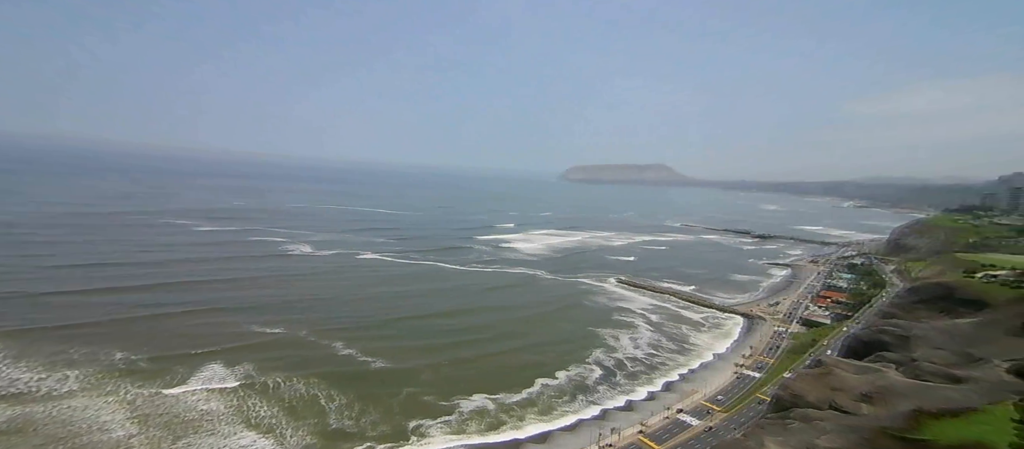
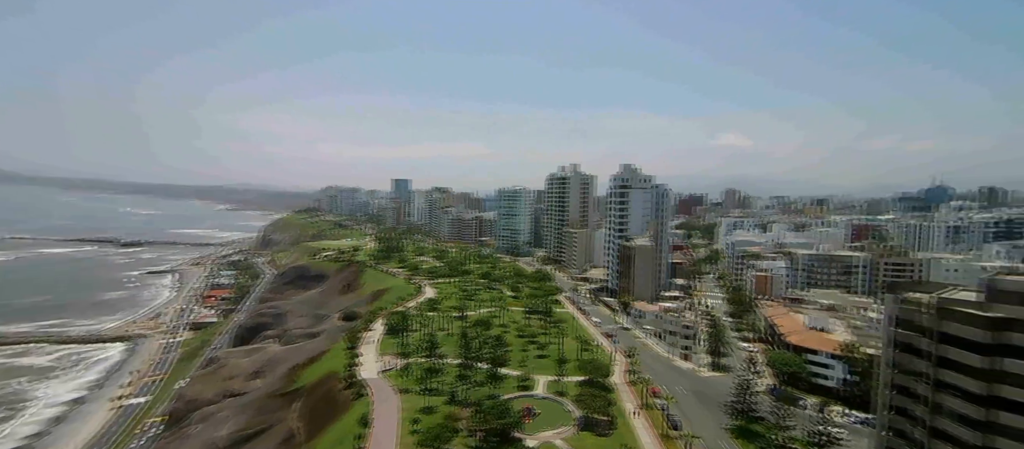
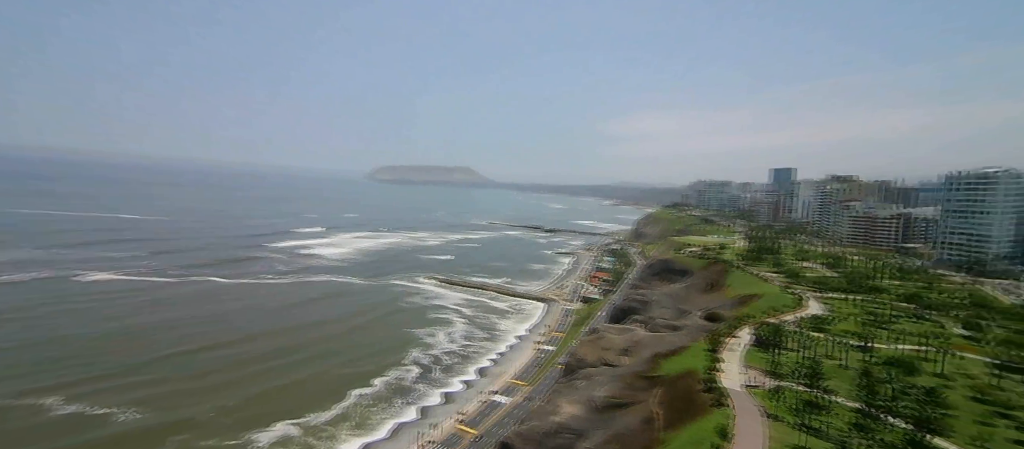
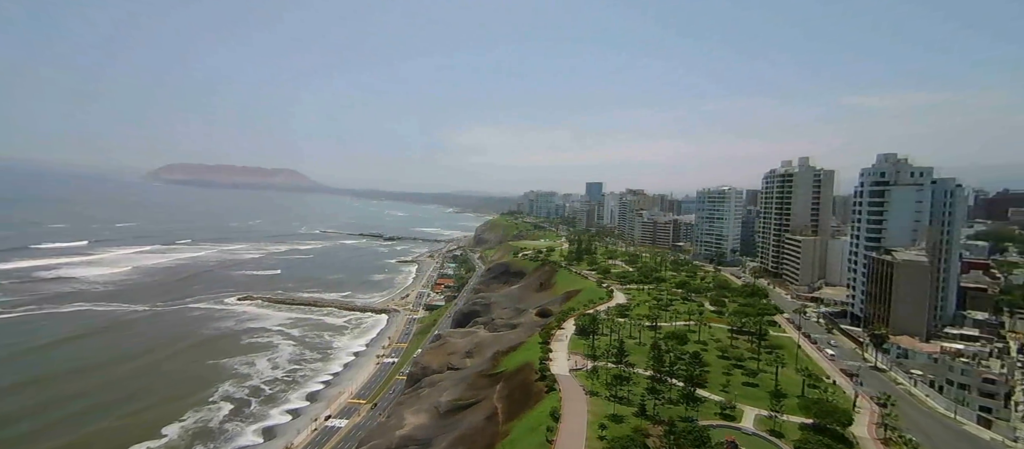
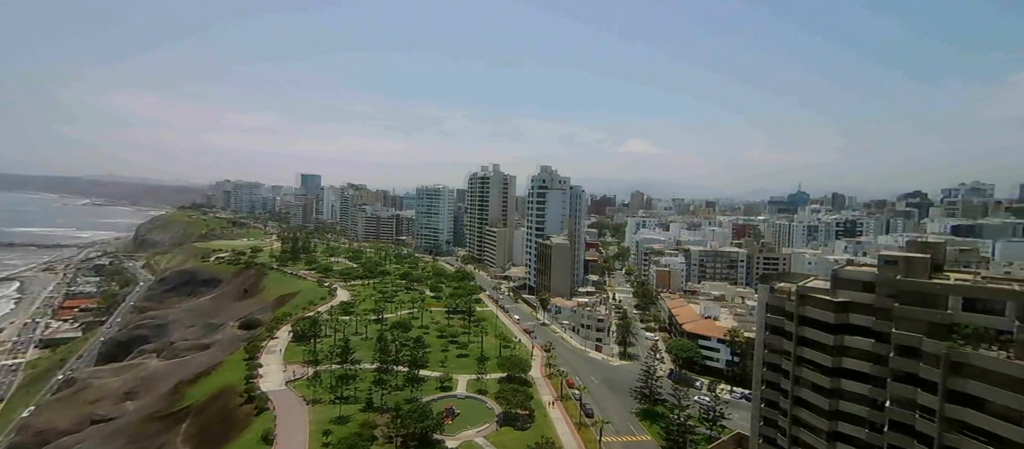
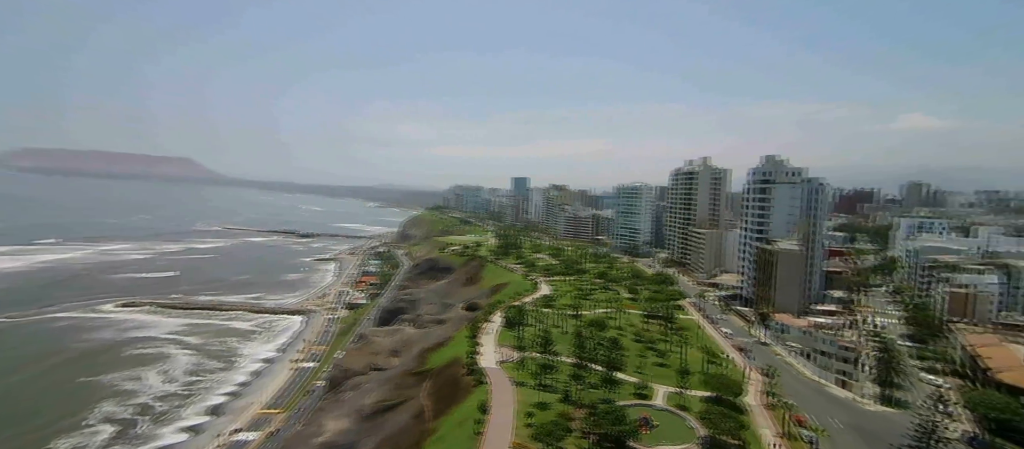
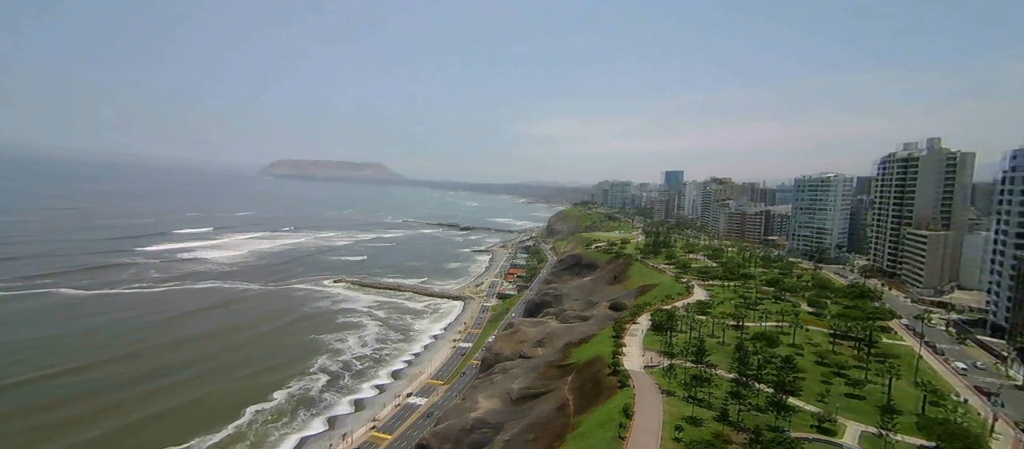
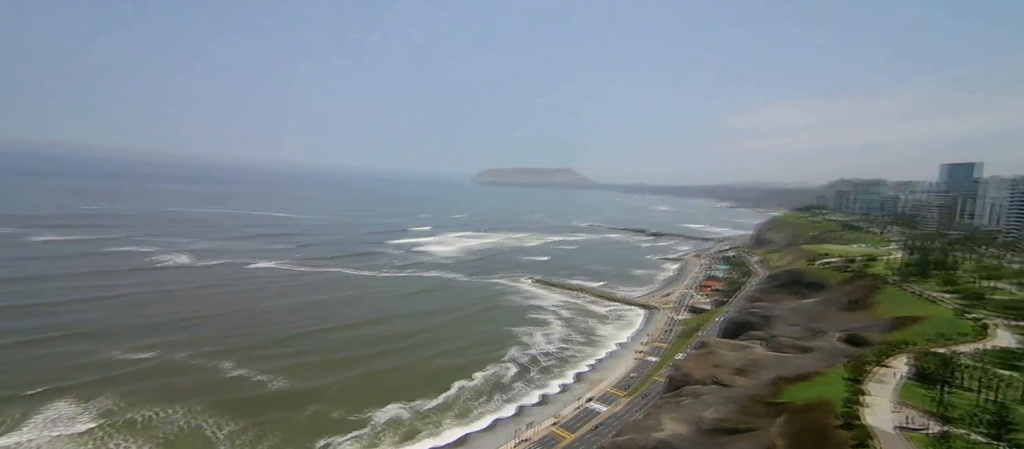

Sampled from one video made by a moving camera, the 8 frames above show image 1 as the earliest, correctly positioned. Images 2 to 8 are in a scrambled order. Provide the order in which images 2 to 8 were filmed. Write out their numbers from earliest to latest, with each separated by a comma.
8, 3, 7, 4, 6, 2, 5
